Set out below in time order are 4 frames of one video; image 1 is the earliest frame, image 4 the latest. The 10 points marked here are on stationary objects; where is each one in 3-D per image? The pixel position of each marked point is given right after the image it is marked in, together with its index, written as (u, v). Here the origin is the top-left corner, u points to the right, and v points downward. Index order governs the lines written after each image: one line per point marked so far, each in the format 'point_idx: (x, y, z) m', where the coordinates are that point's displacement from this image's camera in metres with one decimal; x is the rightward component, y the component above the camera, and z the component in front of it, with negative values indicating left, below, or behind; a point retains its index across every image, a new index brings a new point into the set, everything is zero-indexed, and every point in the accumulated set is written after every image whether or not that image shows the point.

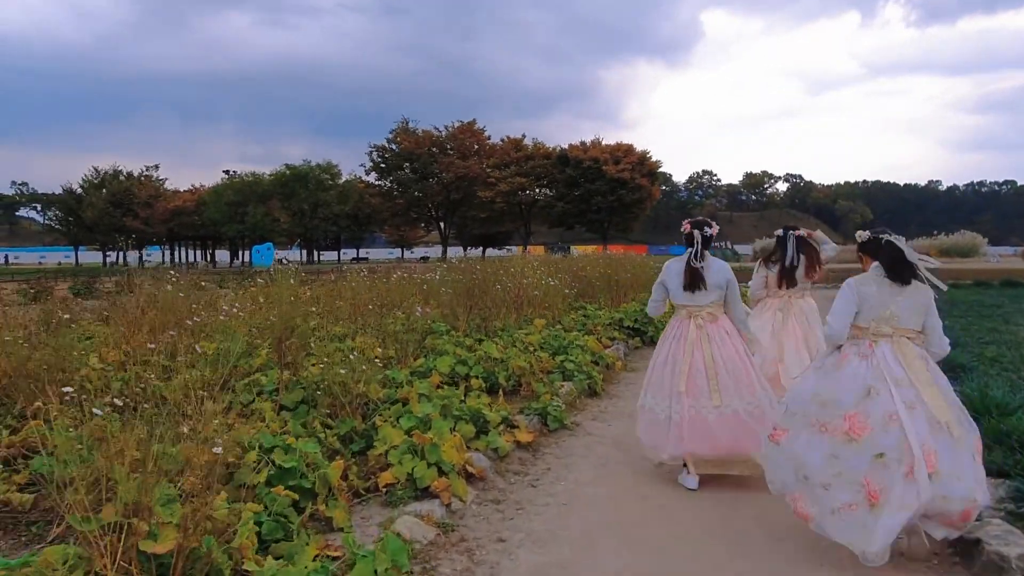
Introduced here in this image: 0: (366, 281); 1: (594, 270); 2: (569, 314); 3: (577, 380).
0: (-2.7, +0.1, +13.1) m
1: (+1.6, +0.3, +14.8) m
2: (+0.9, -0.4, +11.7) m
3: (+0.6, -0.8, +6.8) m
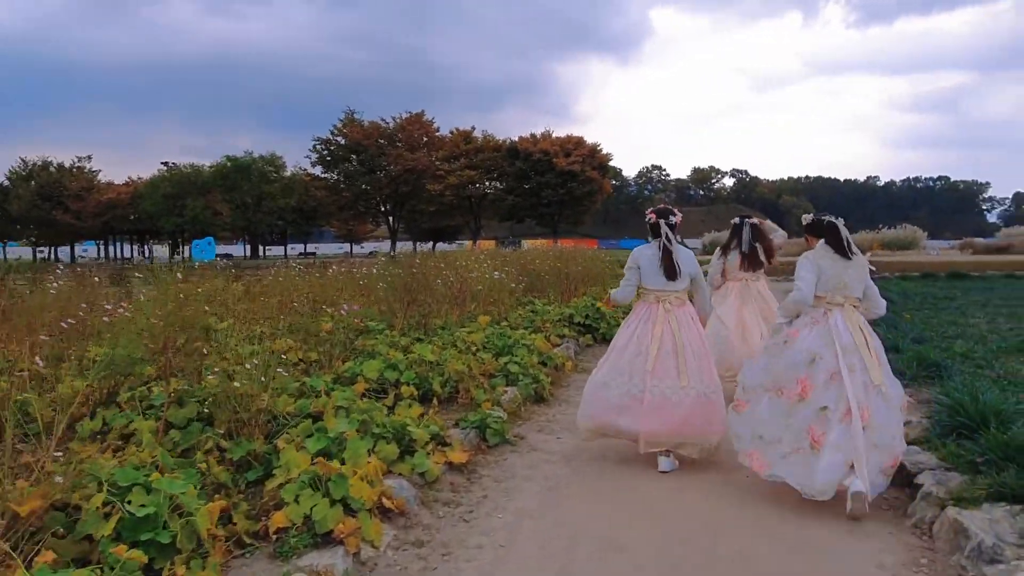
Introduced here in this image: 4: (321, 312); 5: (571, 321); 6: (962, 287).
0: (-3.6, +0.2, +12.2) m
1: (+0.6, +0.4, +14.1) m
2: (+0.1, -0.3, +11.1) m
3: (+0.1, -0.8, +6.1) m
4: (-2.3, -0.3, +8.4) m
5: (+0.8, -0.4, +9.5) m
6: (+10.5, 0.0, +17.0) m
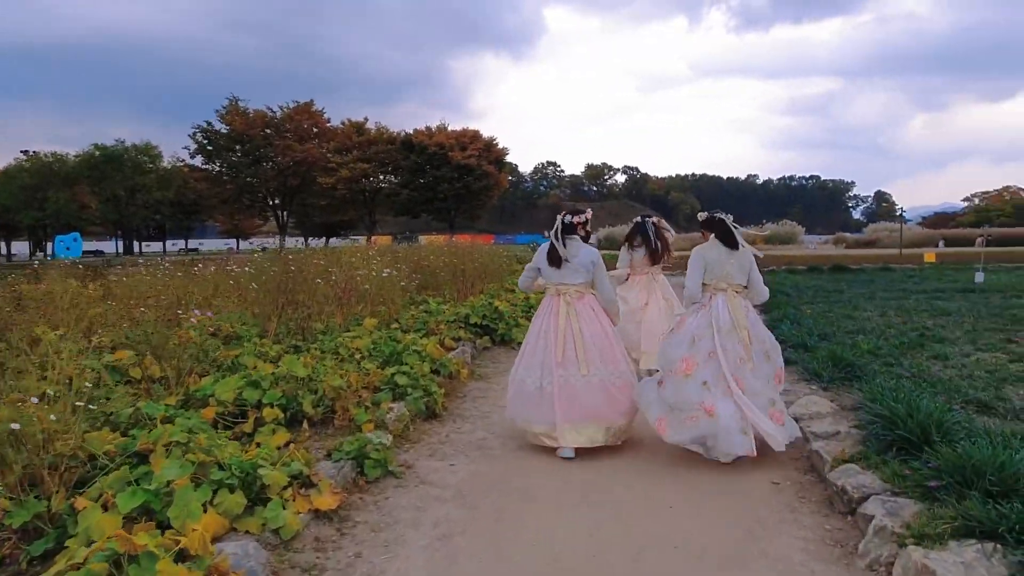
0: (-5.3, +0.2, +10.8) m
1: (-1.4, +0.5, +13.3) m
2: (-1.5, -0.3, +10.2) m
3: (-0.7, -0.8, +5.3) m
4: (-3.4, -0.3, +7.3) m
5: (-0.6, -0.4, +8.8) m
6: (+8.0, +0.2, +17.5) m
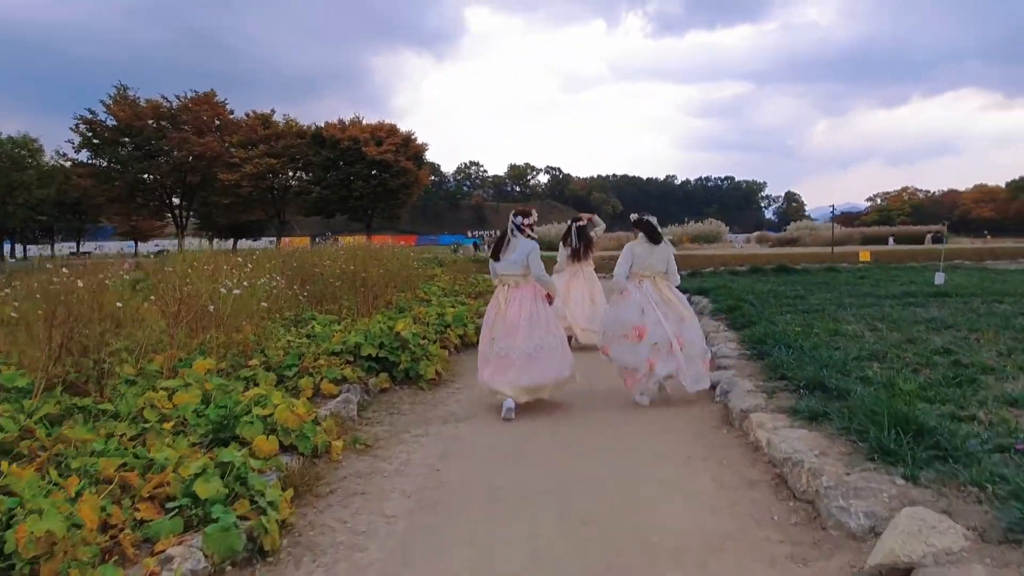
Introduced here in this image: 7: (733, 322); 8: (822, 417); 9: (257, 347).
0: (-6.3, 0.0, +8.0) m
1: (-2.7, +0.3, +10.9) m
2: (-2.4, -0.5, +7.8) m
3: (-1.2, -1.0, +3.0) m
4: (-4.1, -0.5, +4.7) m
5: (-1.4, -0.6, +6.5) m
6: (+6.3, +0.1, +16.0) m
7: (+2.7, -0.4, +8.8) m
8: (+1.9, -0.8, +4.4) m
9: (-2.4, -0.6, +6.8) m
